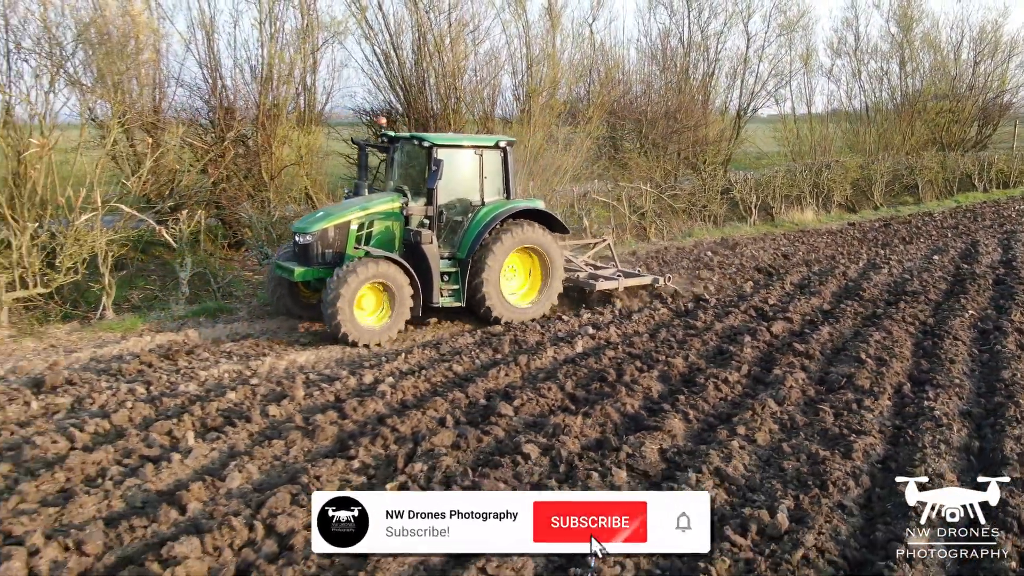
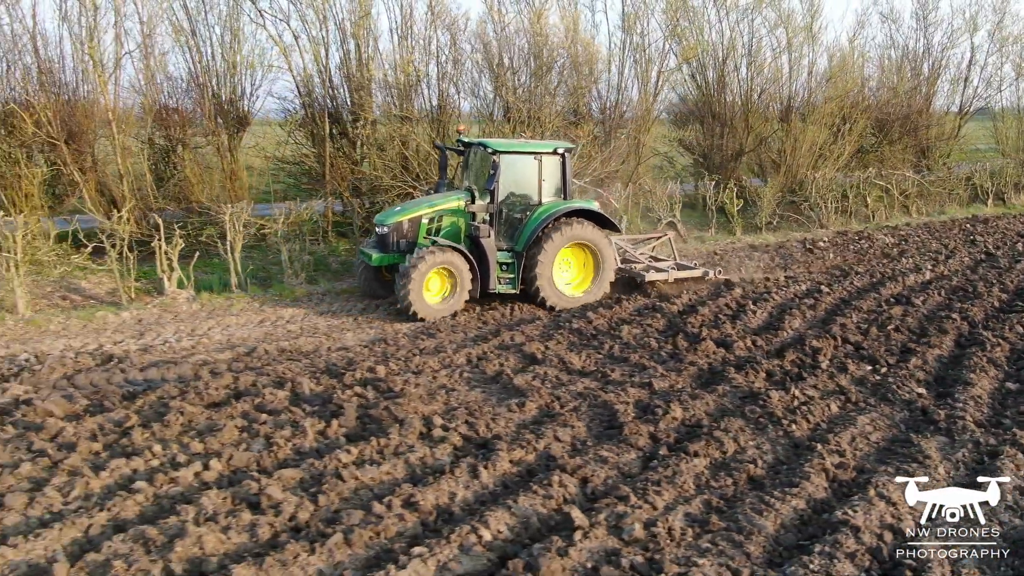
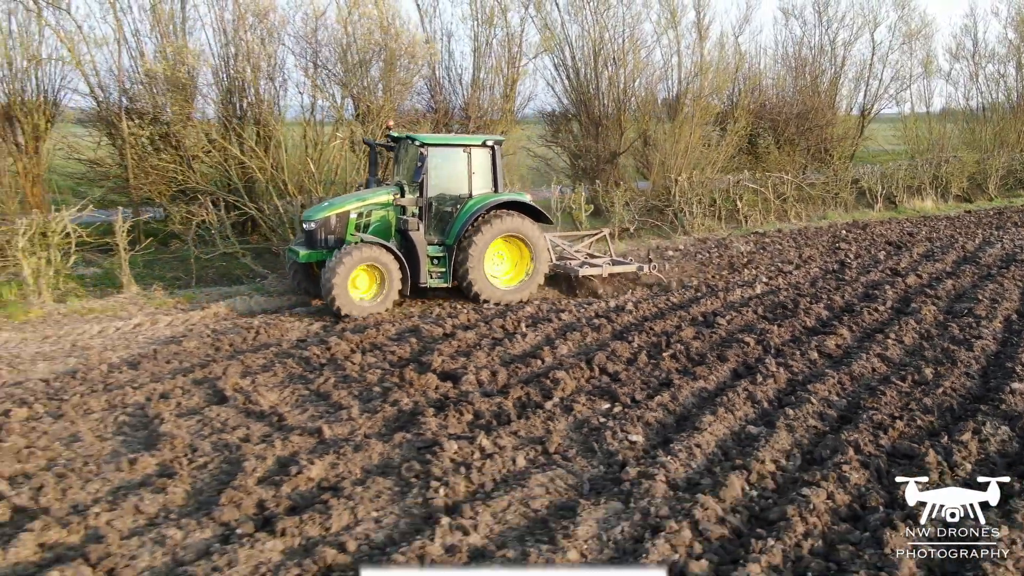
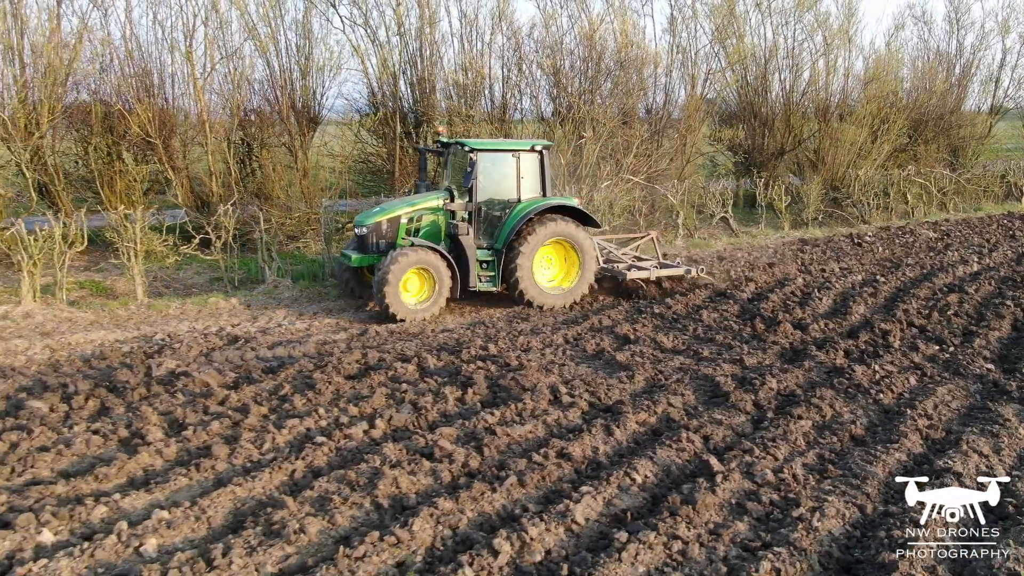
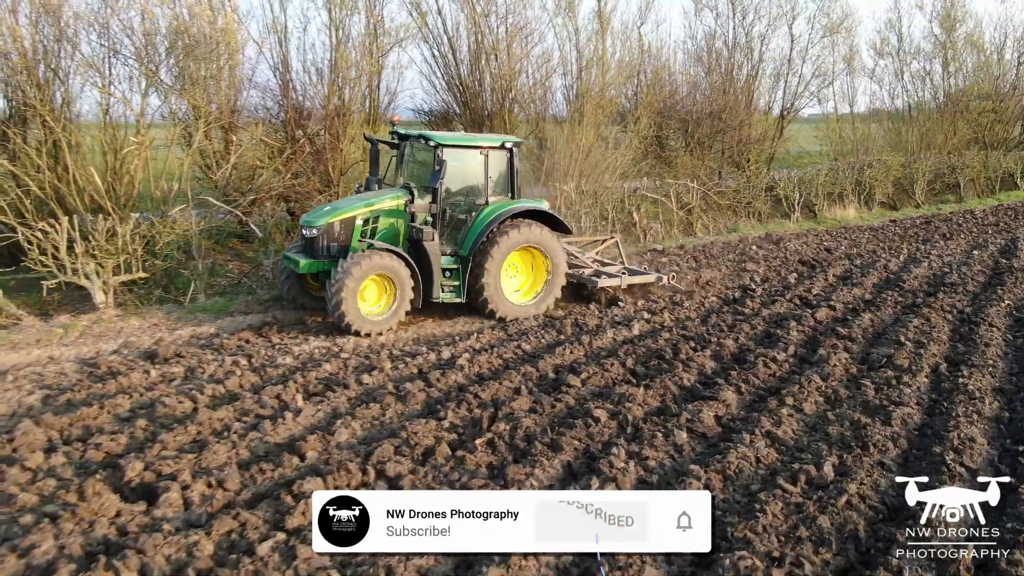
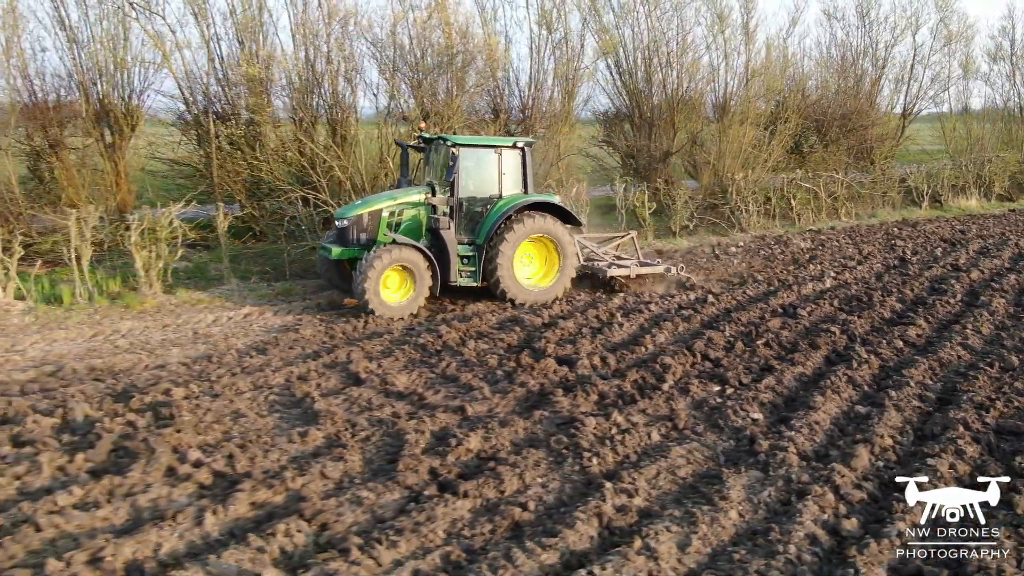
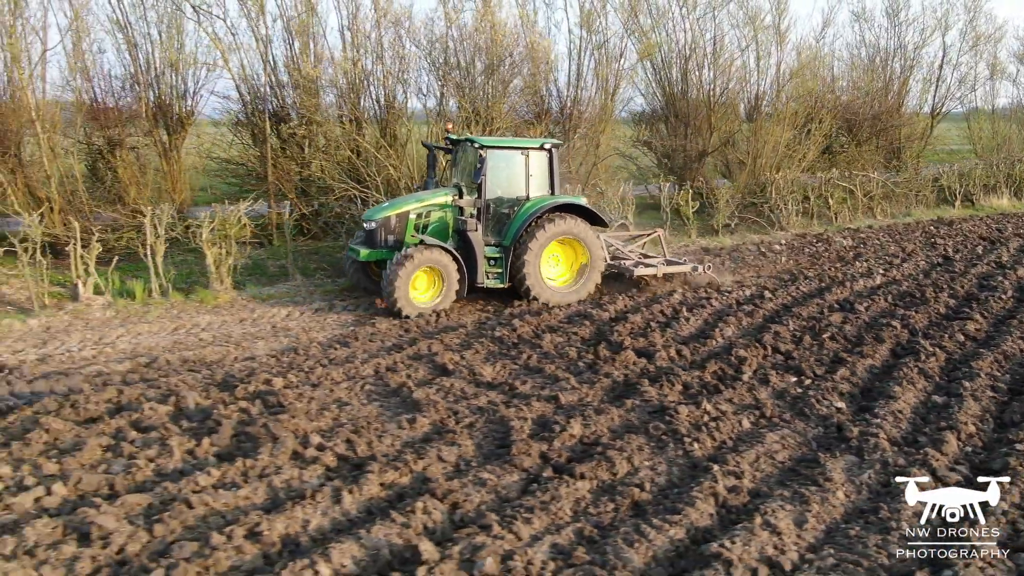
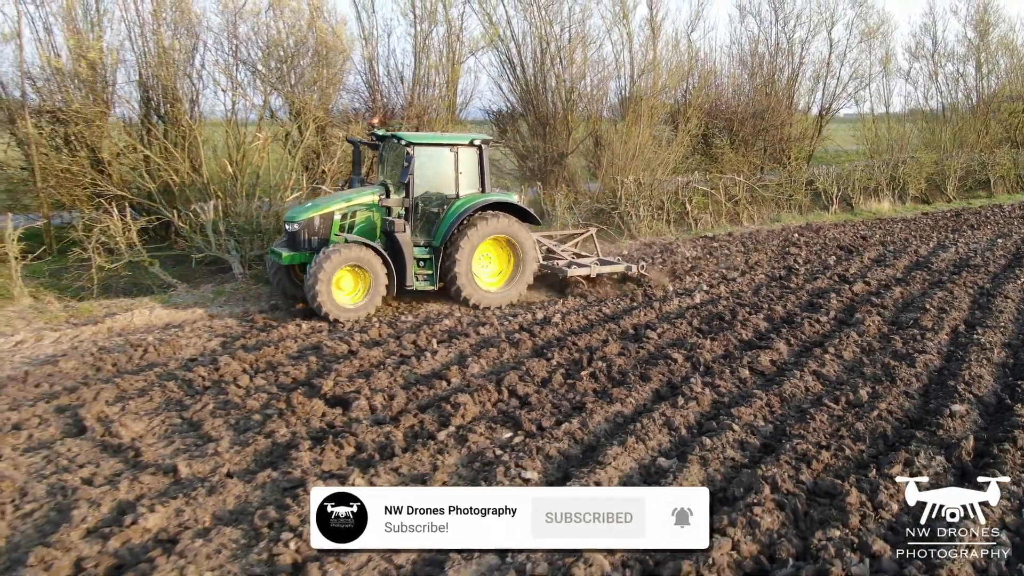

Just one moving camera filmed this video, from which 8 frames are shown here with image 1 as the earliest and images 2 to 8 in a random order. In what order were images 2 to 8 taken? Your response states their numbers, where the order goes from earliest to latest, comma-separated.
5, 8, 3, 6, 7, 2, 4
